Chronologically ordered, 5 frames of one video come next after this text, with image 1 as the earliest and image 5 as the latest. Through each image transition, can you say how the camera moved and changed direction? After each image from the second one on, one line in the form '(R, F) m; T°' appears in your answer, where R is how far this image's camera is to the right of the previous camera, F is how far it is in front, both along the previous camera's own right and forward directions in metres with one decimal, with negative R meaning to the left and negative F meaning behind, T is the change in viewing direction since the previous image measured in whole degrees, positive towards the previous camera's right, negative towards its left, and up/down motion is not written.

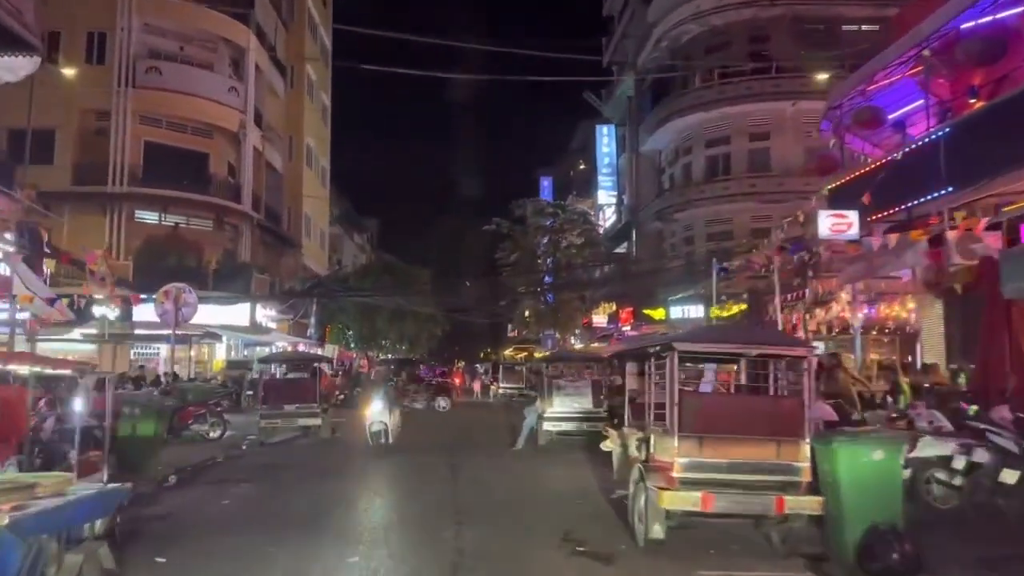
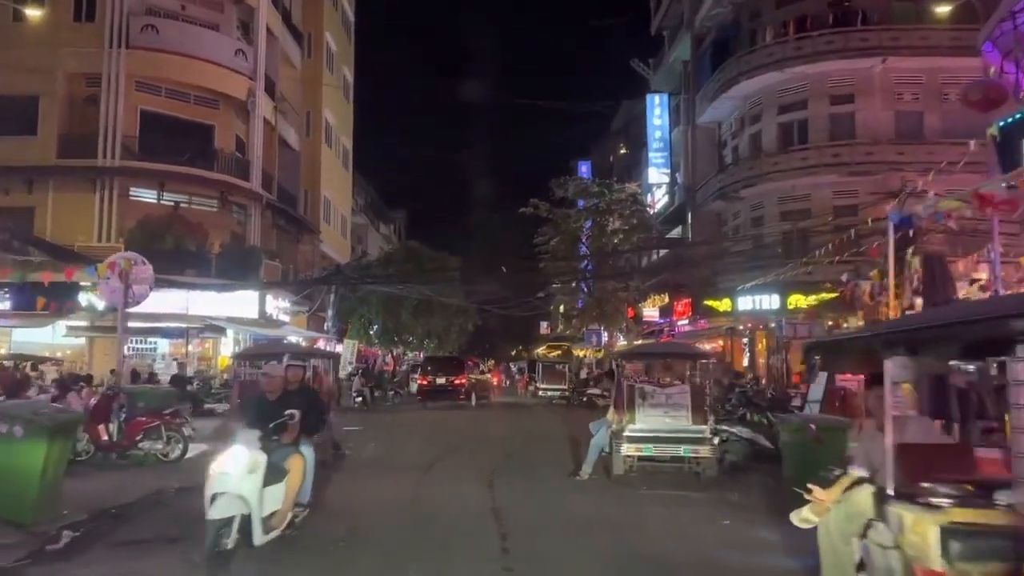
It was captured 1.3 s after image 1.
(-0.5, +4.7) m; -2°
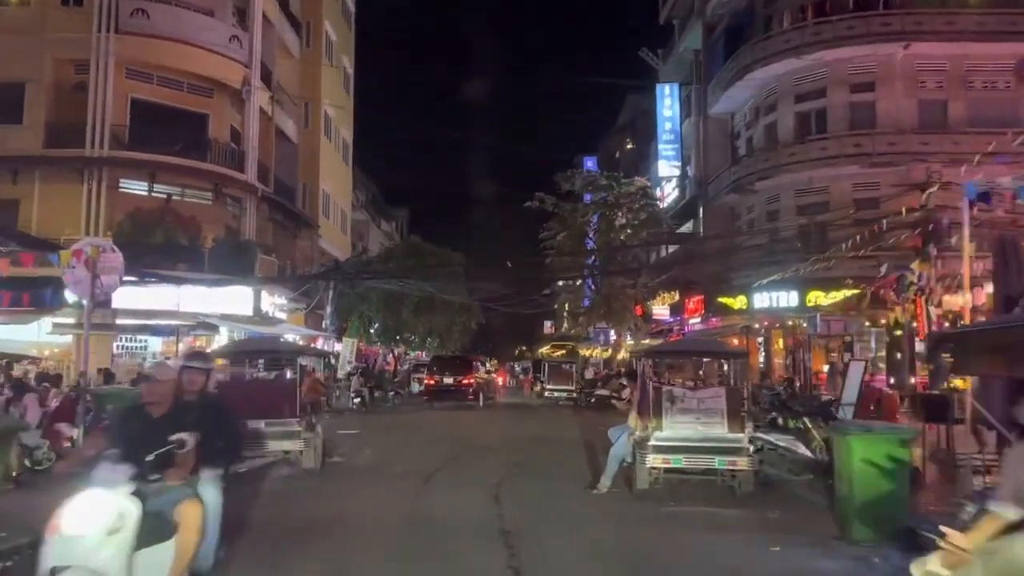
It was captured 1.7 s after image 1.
(-0.1, +1.3) m; 0°
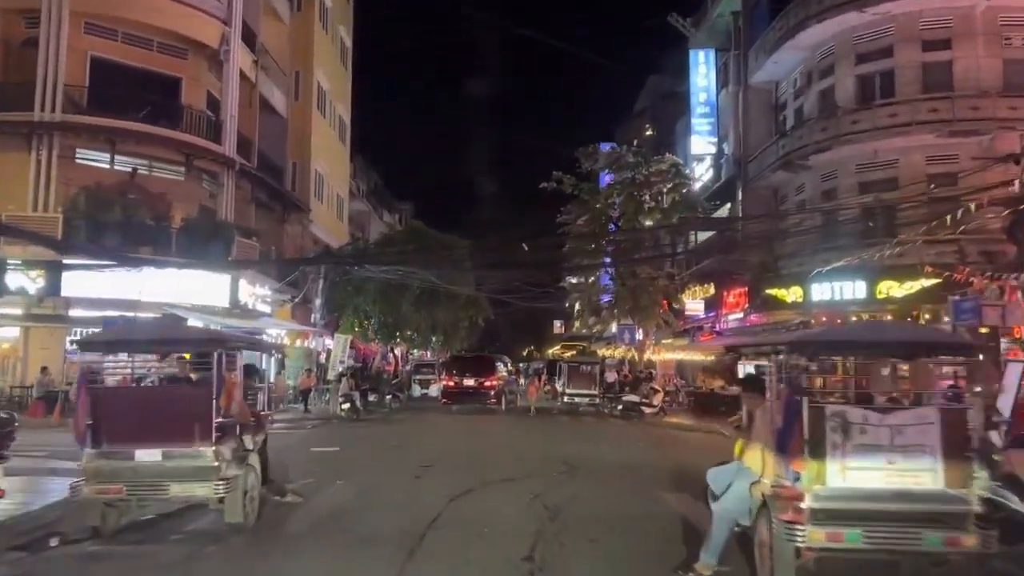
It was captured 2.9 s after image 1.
(-0.3, +4.3) m; 0°
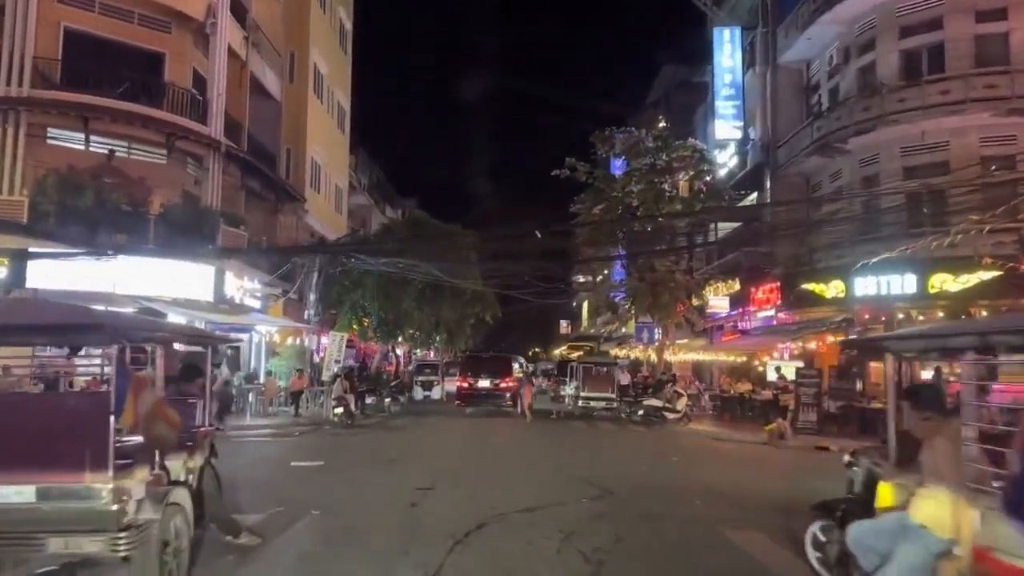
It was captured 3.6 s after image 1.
(-0.2, +2.4) m; 0°
